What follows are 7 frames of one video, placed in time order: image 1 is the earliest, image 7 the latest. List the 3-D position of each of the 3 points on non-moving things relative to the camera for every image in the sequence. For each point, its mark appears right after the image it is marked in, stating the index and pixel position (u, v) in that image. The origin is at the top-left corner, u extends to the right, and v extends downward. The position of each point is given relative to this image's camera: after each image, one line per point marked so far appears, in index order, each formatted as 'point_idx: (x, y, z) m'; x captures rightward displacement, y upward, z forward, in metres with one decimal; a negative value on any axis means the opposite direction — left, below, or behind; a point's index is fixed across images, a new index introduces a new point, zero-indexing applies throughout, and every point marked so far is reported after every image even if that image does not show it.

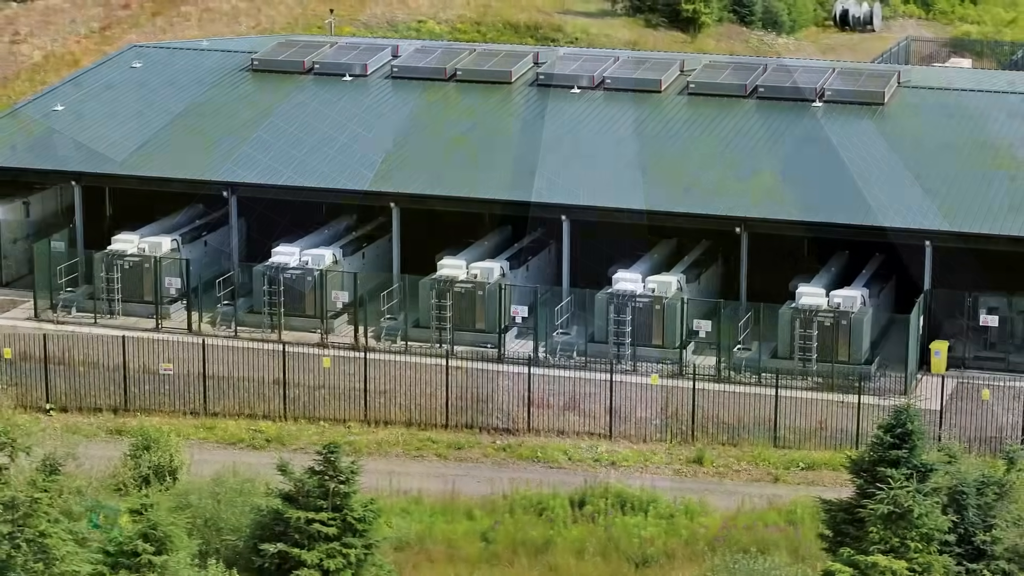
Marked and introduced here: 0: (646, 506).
0: (+1.7, -2.8, +19.8) m
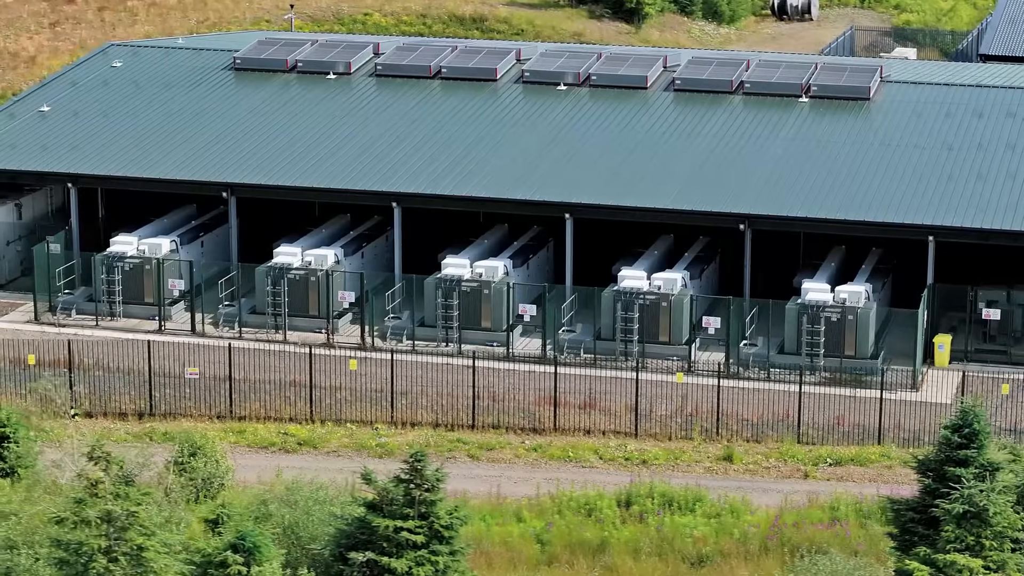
0: (+2.3, -2.8, +20.0) m
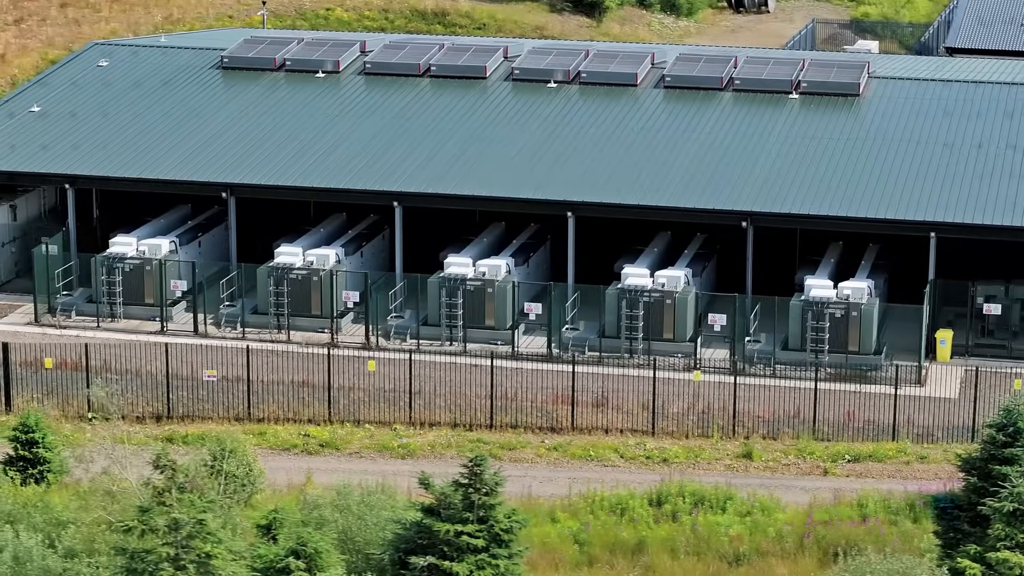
0: (+2.7, -2.8, +20.1) m
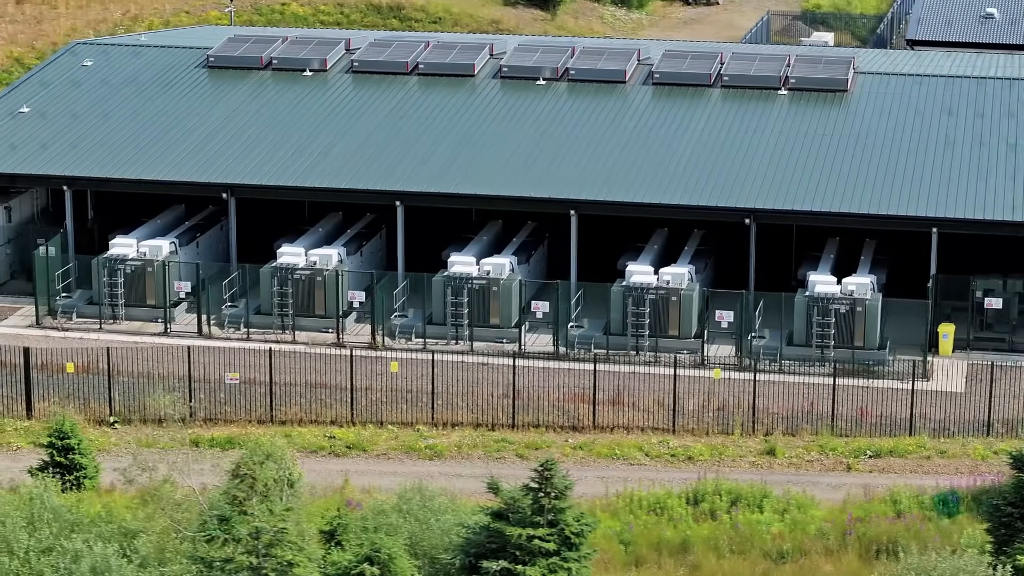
0: (+3.2, -2.8, +20.3) m
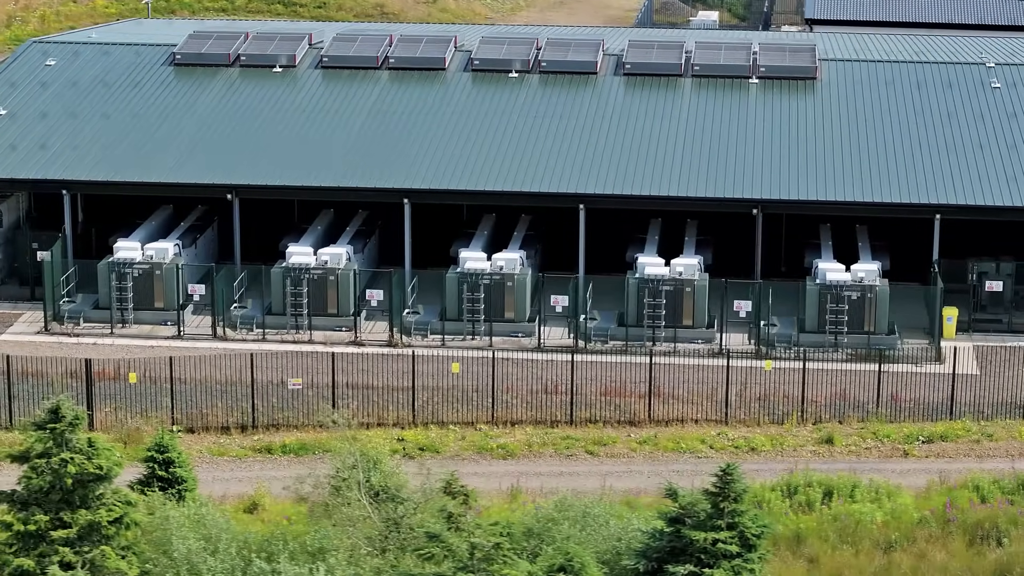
0: (+4.5, -2.7, +20.8) m
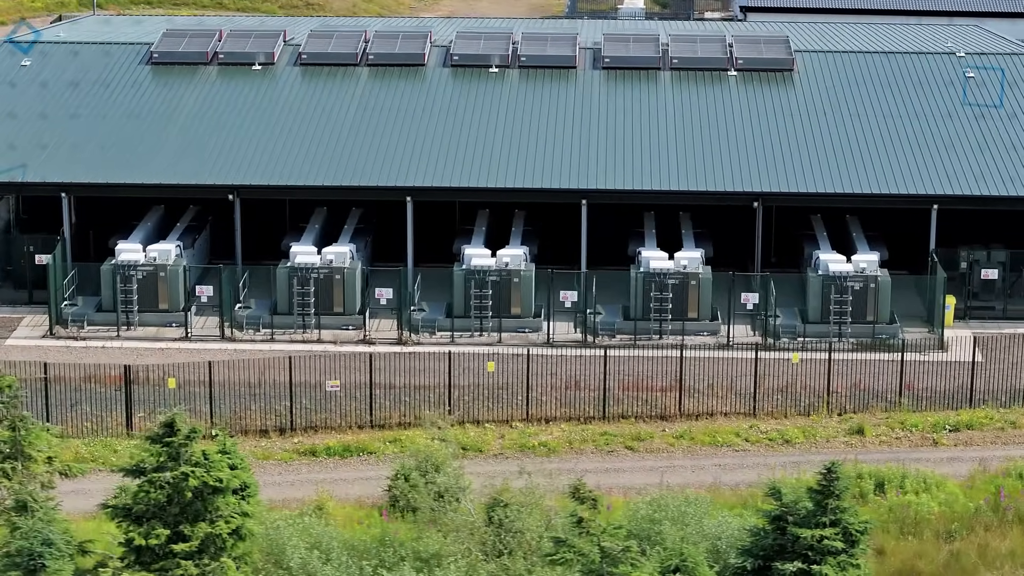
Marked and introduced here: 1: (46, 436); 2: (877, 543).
0: (+5.3, -2.7, +21.3) m
1: (-5.2, -1.7, +17.5) m
2: (+4.5, -3.2, +19.3) m
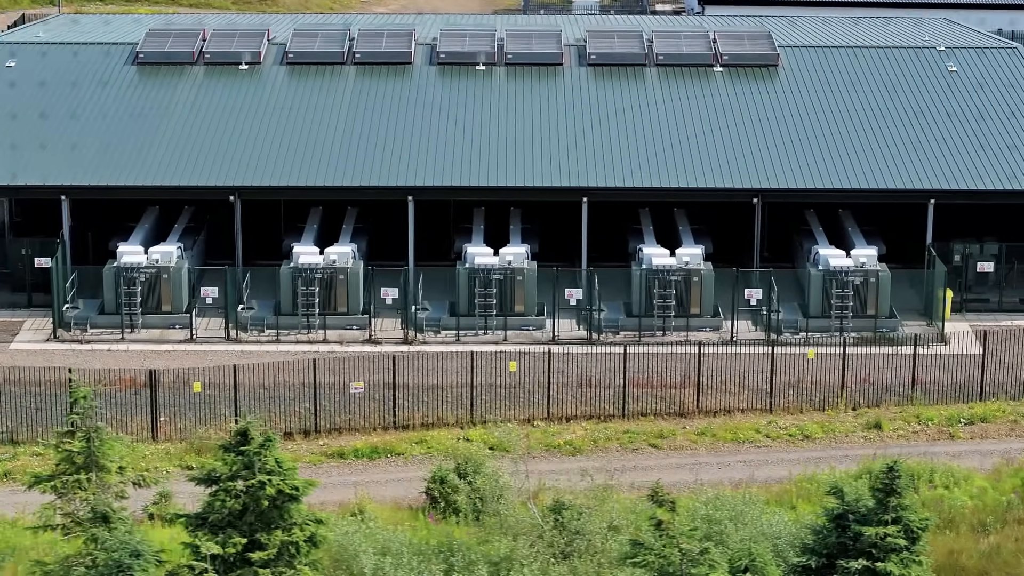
0: (+5.8, -2.6, +21.7) m
1: (-4.6, -1.8, +17.6) m
2: (+5.0, -3.1, +19.6) m
